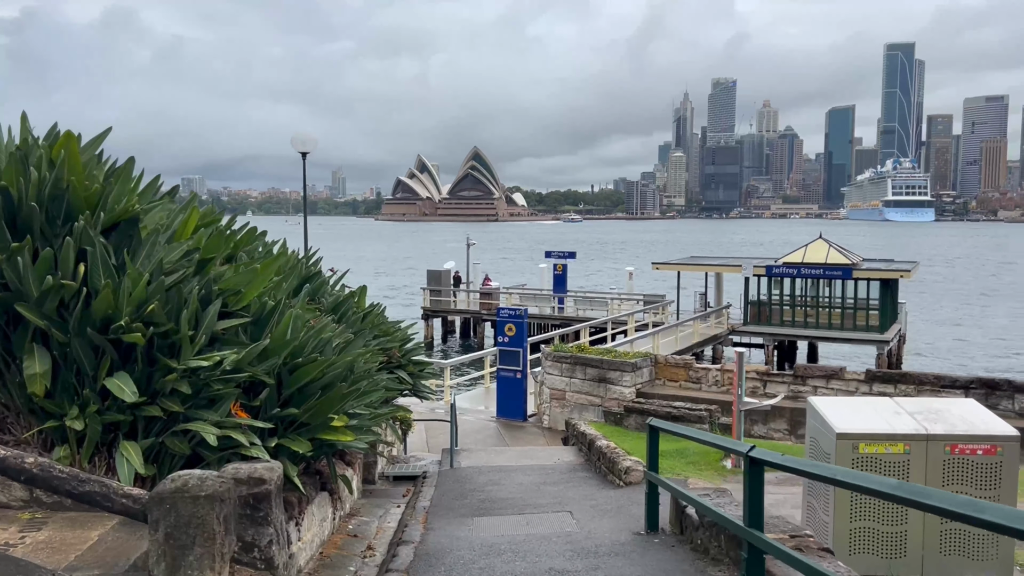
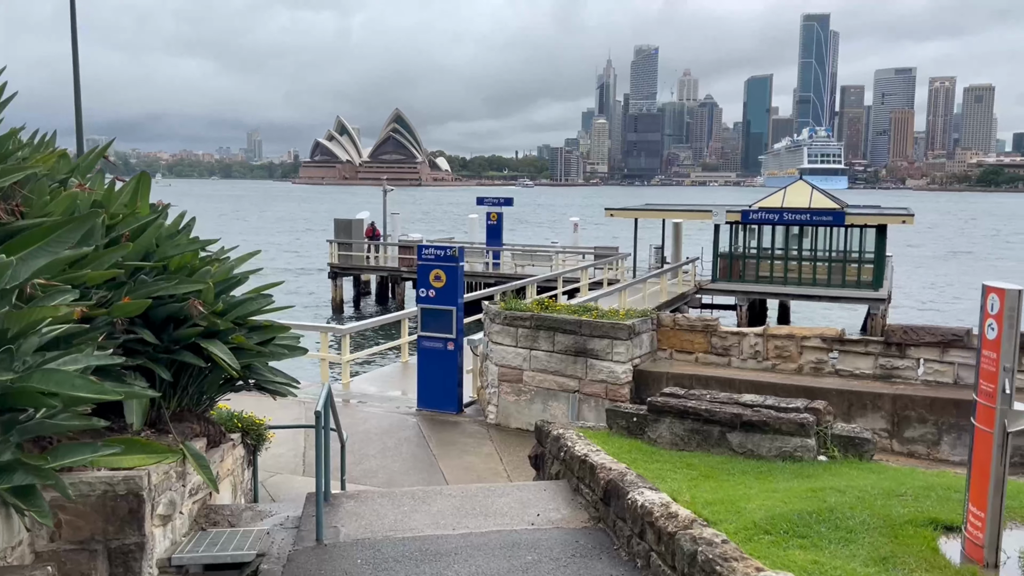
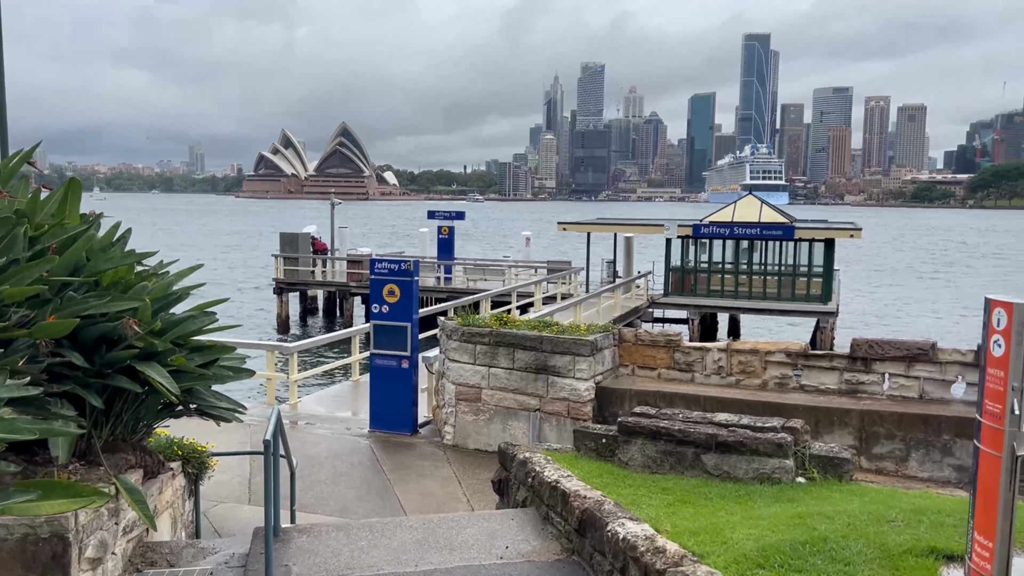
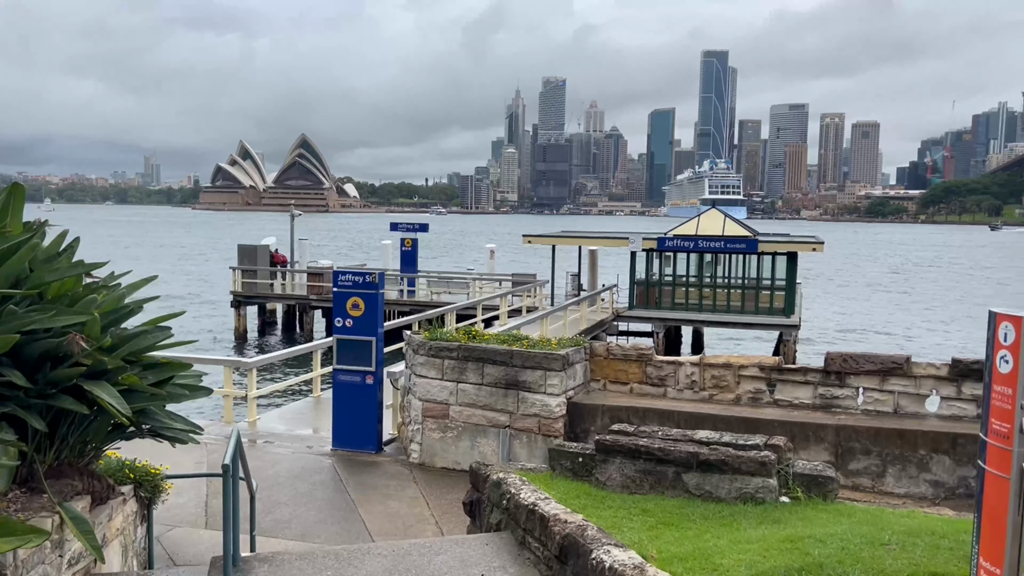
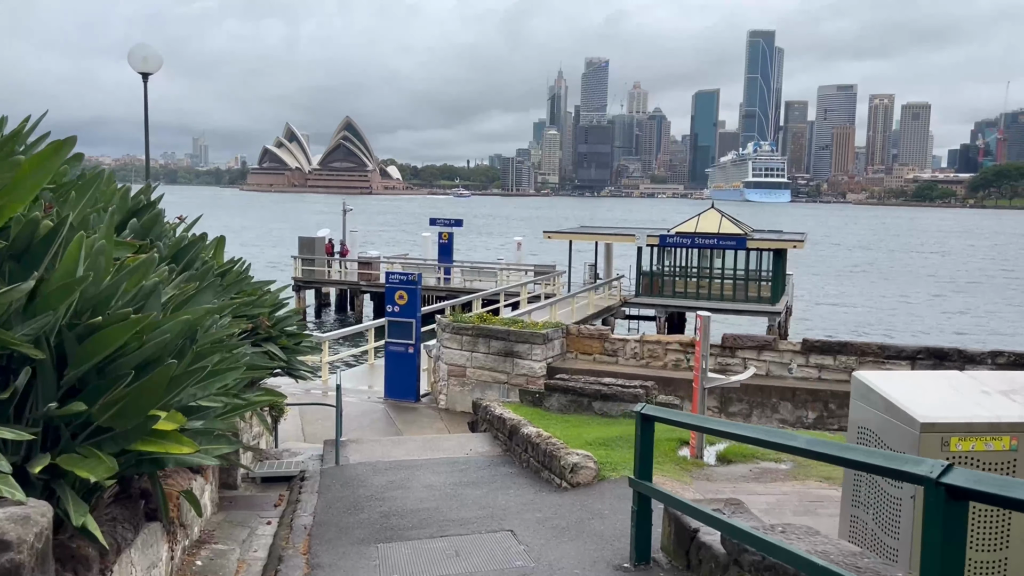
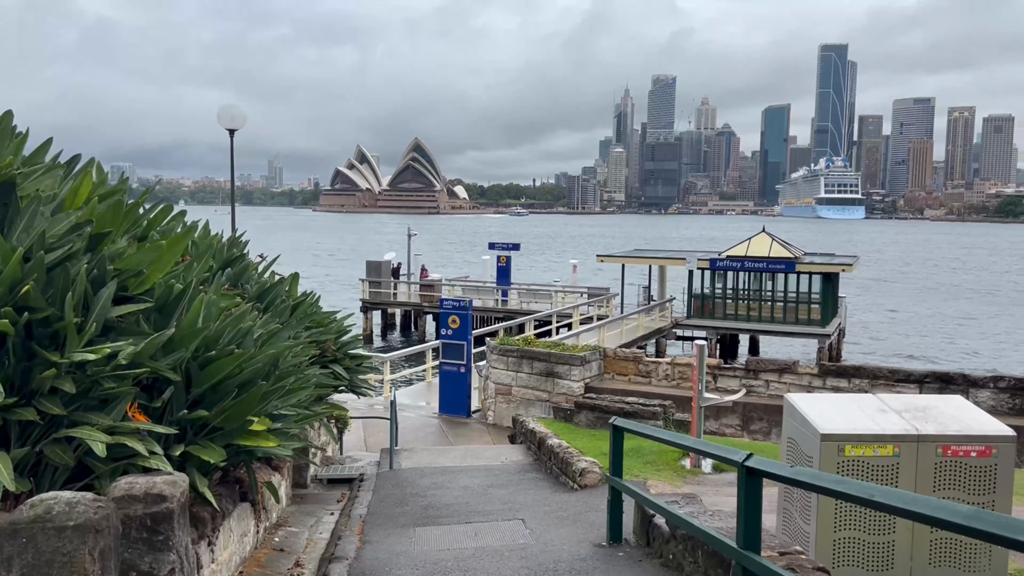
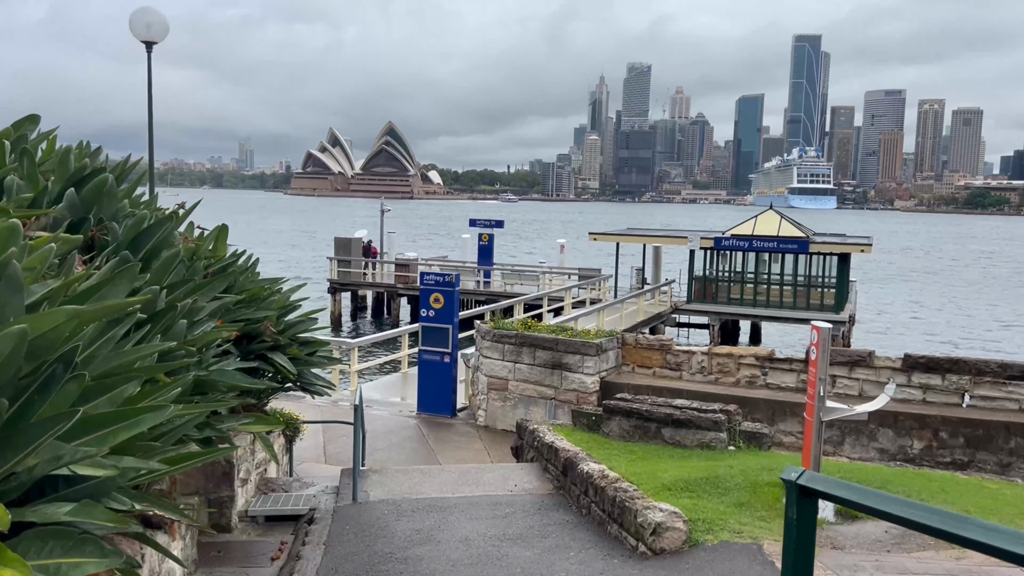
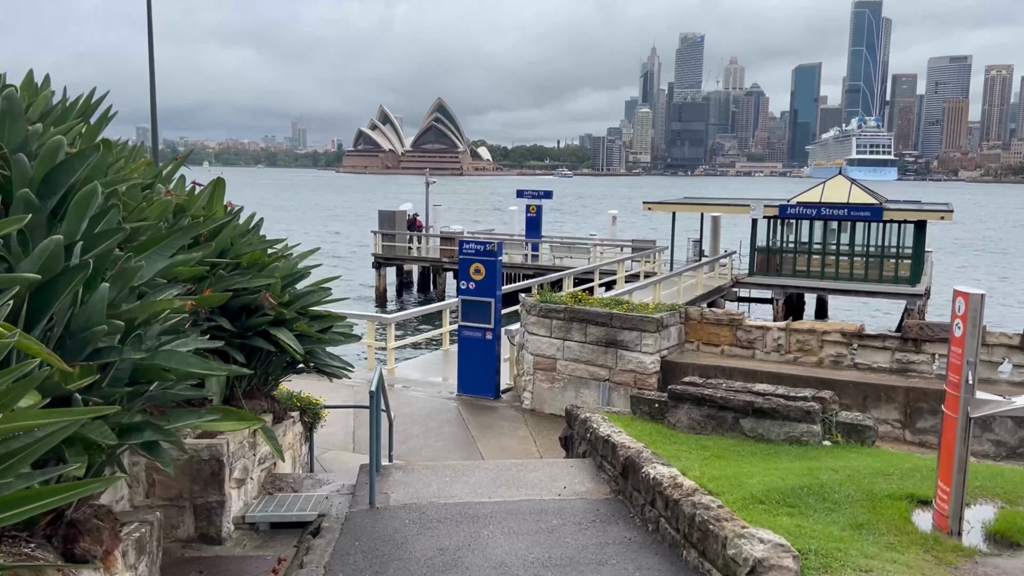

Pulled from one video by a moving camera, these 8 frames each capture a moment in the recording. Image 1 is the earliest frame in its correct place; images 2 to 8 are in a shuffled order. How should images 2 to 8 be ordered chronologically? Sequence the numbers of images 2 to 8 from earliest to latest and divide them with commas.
6, 5, 7, 8, 2, 3, 4
